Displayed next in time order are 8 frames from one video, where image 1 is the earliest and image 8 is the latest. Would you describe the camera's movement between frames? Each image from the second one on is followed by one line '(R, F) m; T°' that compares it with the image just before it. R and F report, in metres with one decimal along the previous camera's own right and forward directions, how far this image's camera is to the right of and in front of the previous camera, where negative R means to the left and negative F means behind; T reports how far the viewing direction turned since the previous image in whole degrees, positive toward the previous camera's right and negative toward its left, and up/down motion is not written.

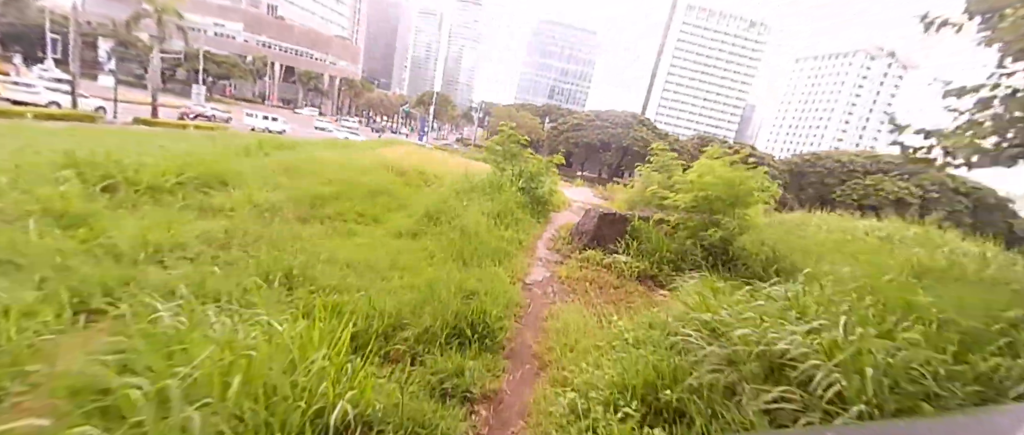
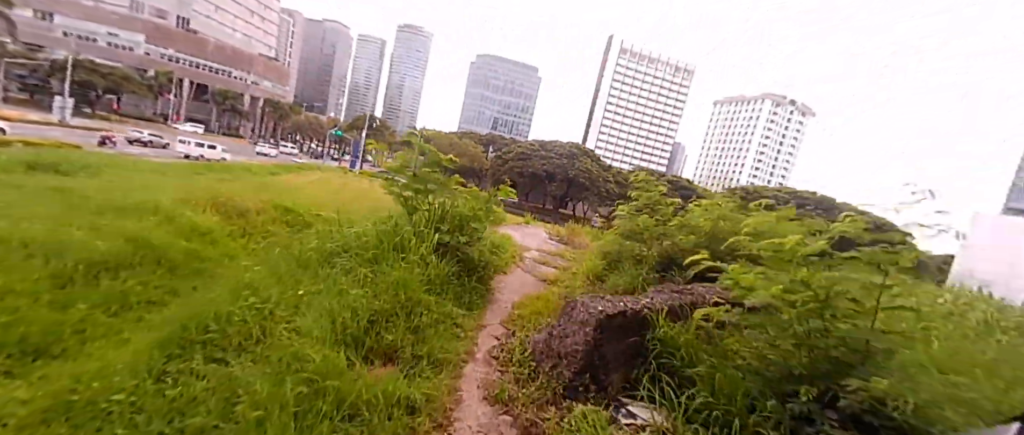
(+0.1, +0.6) m; +8°
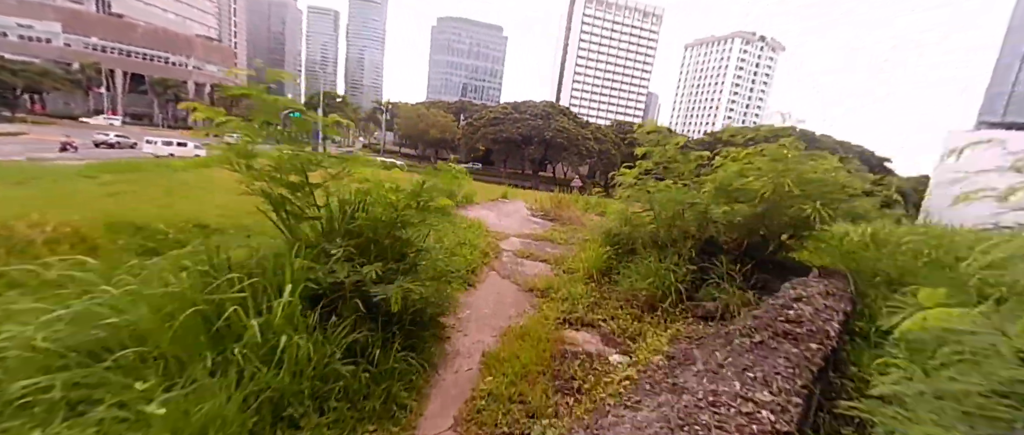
(0.0, +0.3) m; +2°
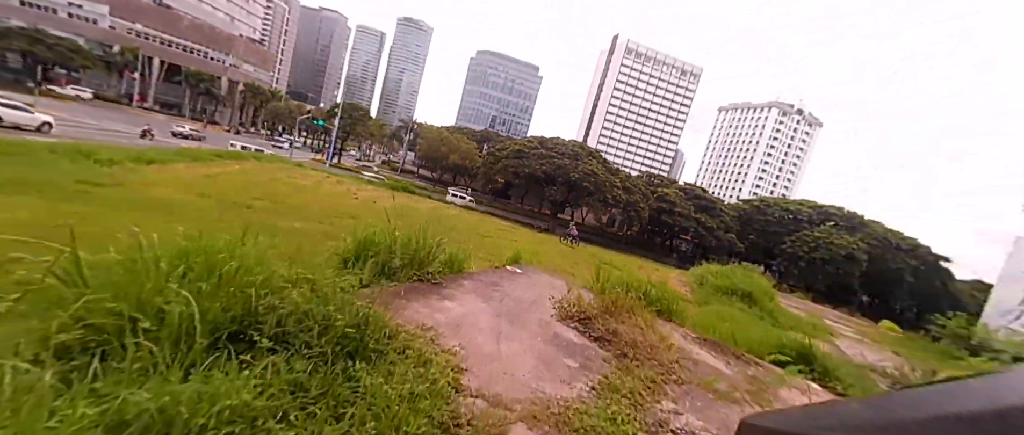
(0.0, +0.7) m; -2°
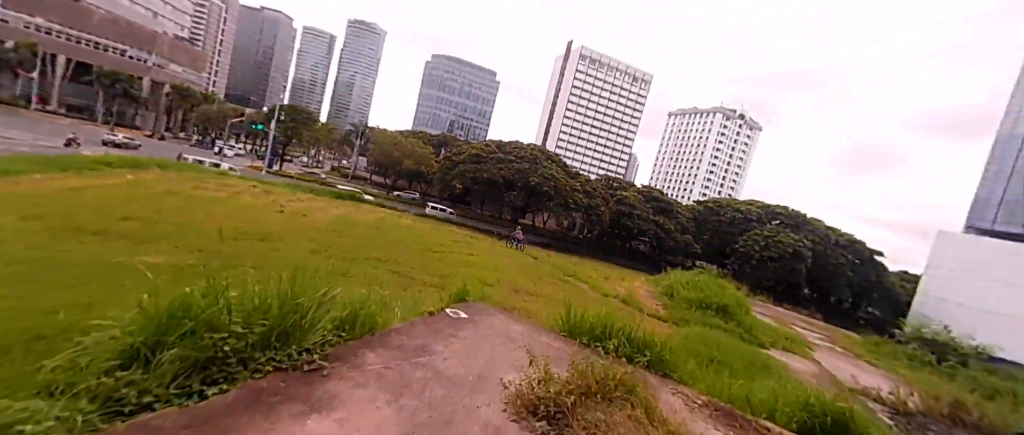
(0.0, +0.3) m; +5°
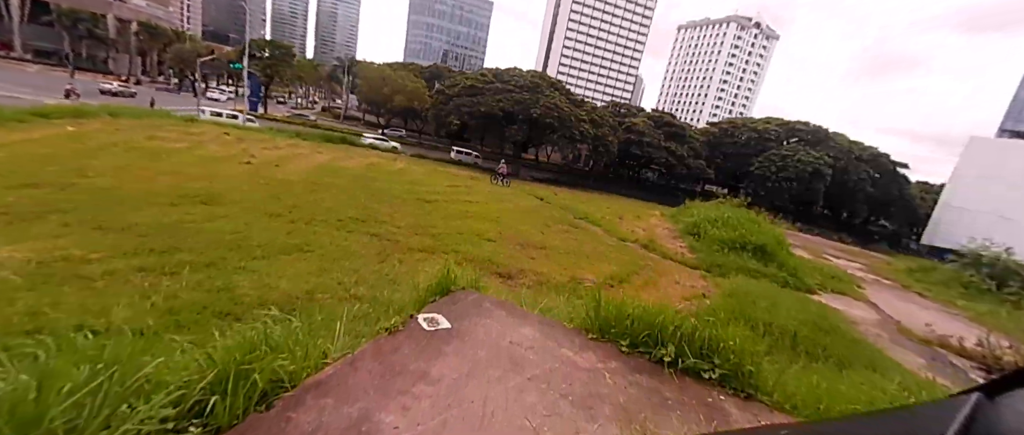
(0.0, +0.3) m; -1°
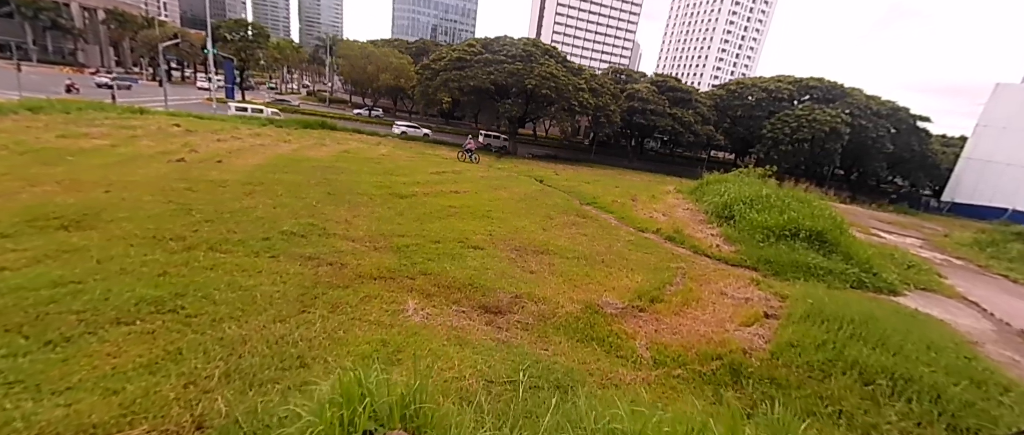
(0.0, +0.4) m; 0°
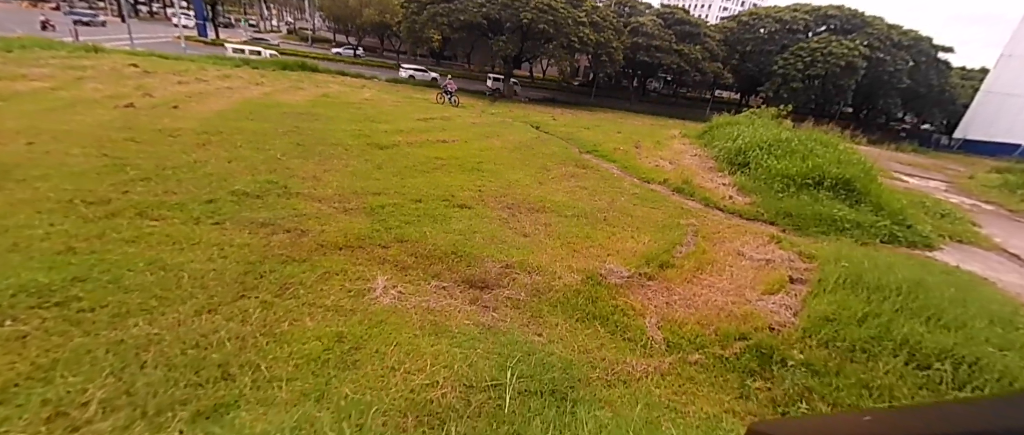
(0.0, +0.2) m; 0°
